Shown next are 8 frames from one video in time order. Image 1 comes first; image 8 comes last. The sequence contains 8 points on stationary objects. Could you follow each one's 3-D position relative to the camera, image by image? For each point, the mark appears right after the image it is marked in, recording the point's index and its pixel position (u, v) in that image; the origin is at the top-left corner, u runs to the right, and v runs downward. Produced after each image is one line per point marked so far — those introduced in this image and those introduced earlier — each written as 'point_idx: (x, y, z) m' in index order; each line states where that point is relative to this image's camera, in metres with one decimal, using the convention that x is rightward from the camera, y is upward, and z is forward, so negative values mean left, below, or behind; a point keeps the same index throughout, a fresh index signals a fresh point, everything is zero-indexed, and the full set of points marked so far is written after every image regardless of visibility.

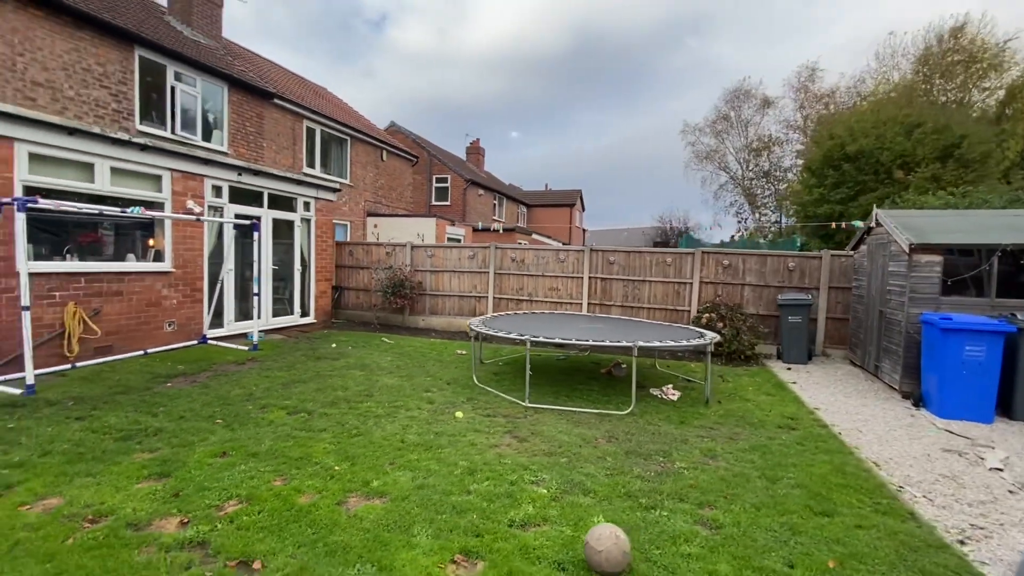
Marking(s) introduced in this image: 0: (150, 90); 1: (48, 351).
0: (-7.1, +3.9, +9.4) m
1: (-5.7, -0.8, +5.9) m
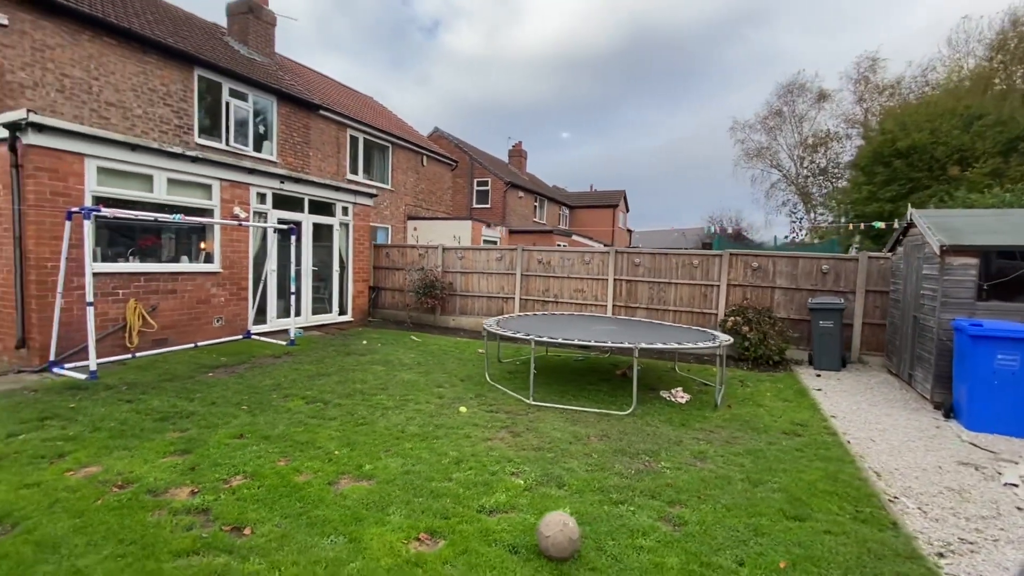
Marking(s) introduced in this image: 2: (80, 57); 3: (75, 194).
0: (-6.5, +3.9, +10.3) m
1: (-5.6, -0.7, +6.7) m
2: (-7.4, +4.0, +8.2) m
3: (-5.7, +1.2, +6.2) m
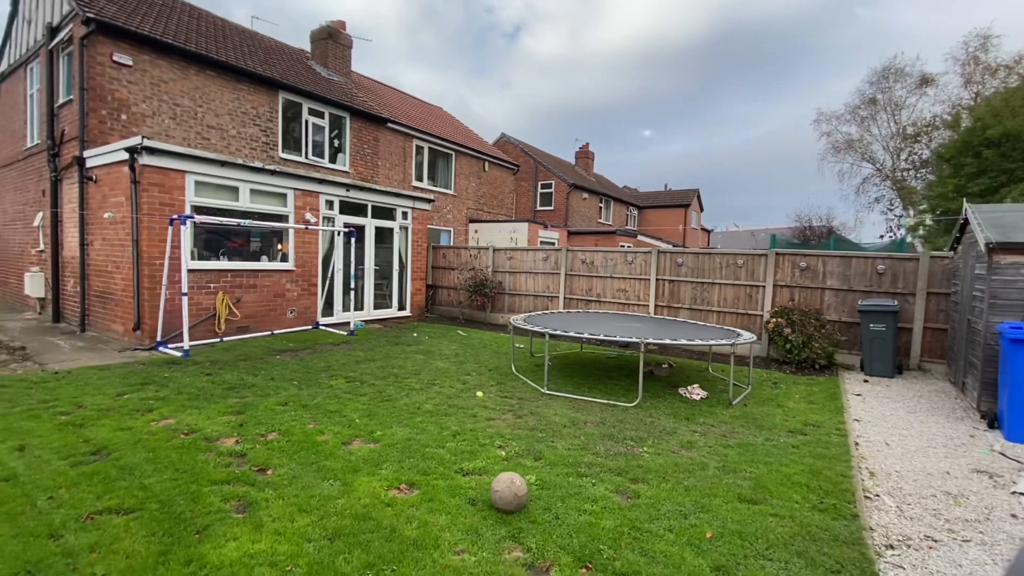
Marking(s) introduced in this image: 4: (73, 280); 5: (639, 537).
0: (-5.4, +4.0, +11.7) m
1: (-5.1, -0.7, +8.0) m
2: (-6.6, +4.1, +9.8) m
3: (-5.3, +1.3, +7.6) m
4: (-8.3, +0.2, +9.1) m
5: (+0.7, -1.4, +2.7) m
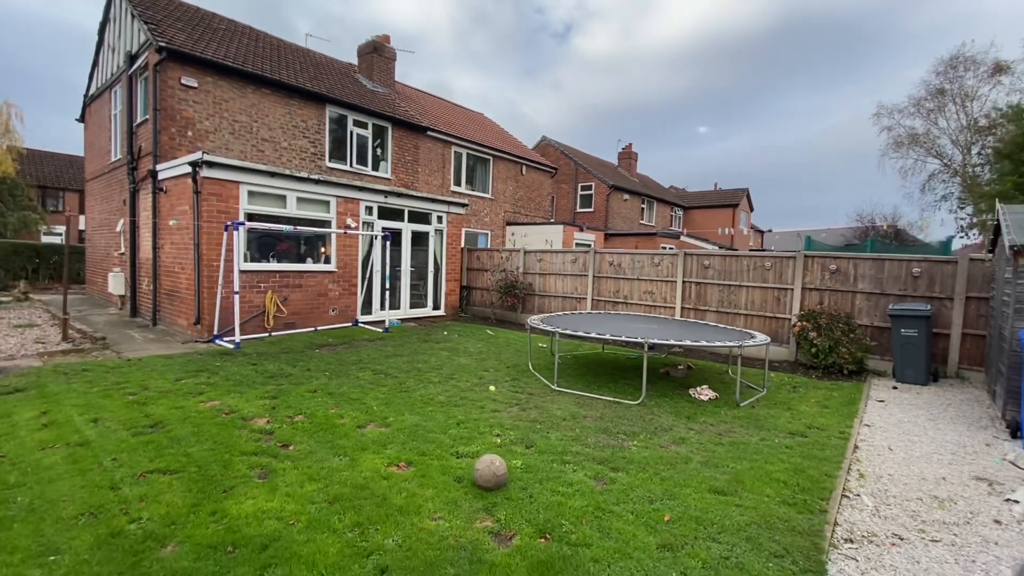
0: (-4.6, +4.0, +12.6) m
1: (-4.7, -0.6, +8.8) m
2: (-5.9, +4.1, +10.8) m
3: (-4.9, +1.3, +8.4) m
4: (-7.7, +0.2, +10.2) m
5: (+0.5, -1.4, +3.0) m
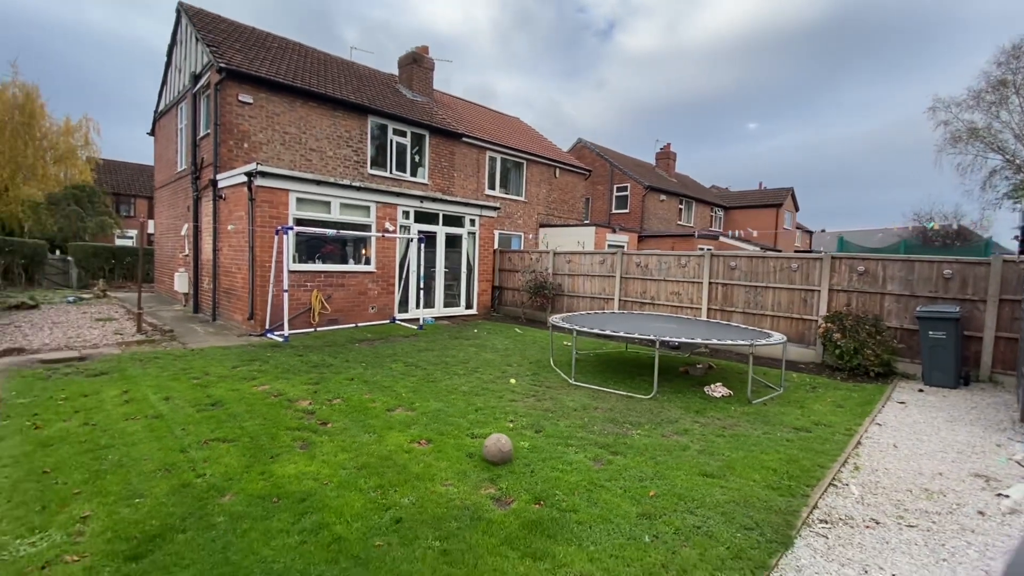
0: (-3.7, +4.0, +13.4) m
1: (-4.2, -0.6, +9.6) m
2: (-5.2, +4.1, +11.7) m
3: (-4.4, +1.4, +9.2) m
4: (-7.1, +0.2, +11.2) m
5: (+0.6, -1.4, +3.3) m
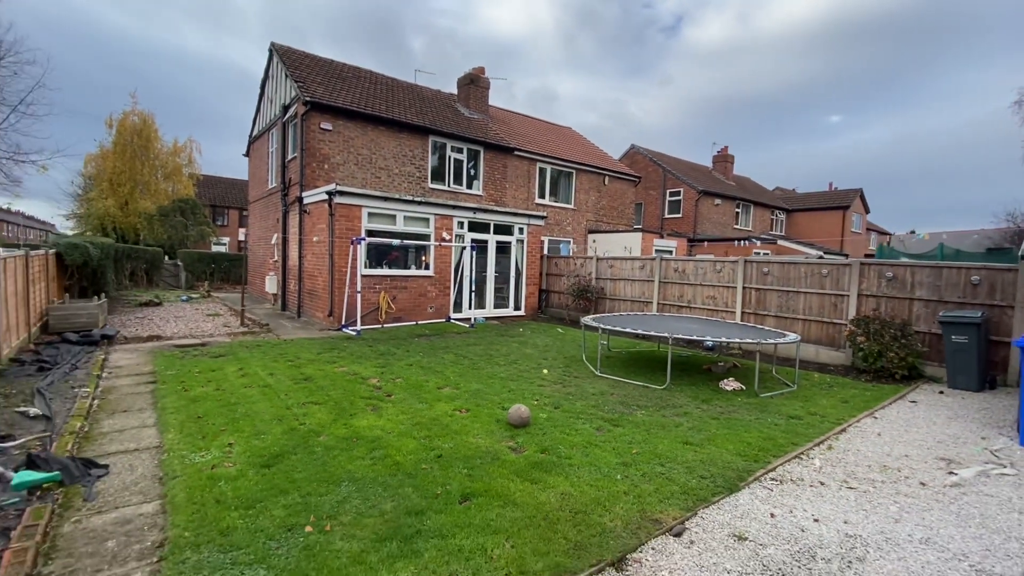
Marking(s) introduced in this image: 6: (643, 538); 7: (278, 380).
0: (-2.3, +3.9, +14.8) m
1: (-3.2, -0.7, +11.1) m
2: (-4.0, +4.1, +13.3) m
3: (-3.5, +1.3, +10.7) m
4: (-5.9, +0.2, +13.1) m
5: (+0.7, -1.4, +4.3) m
6: (+0.8, -1.5, +3.0) m
7: (-3.0, -1.2, +6.1) m
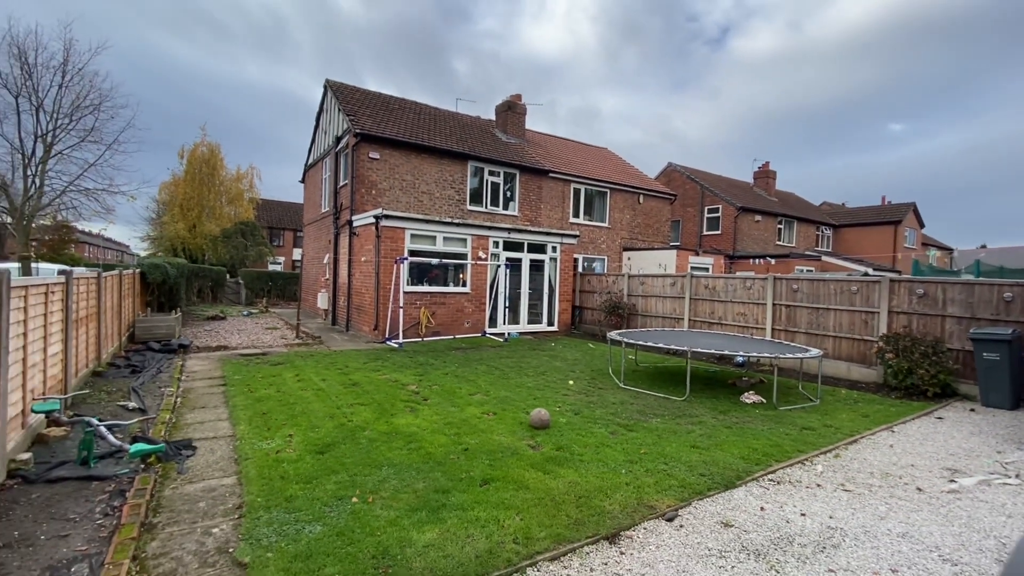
0: (-1.2, +3.4, +15.6) m
1: (-2.4, -1.0, +11.8) m
2: (-3.0, +3.6, +14.3) m
3: (-2.7, +0.9, +11.6) m
4: (-5.0, -0.3, +14.1) m
5: (+0.9, -1.5, +4.7) m
6: (+0.9, -1.6, +3.4) m
7: (-2.6, -1.4, +6.9) m
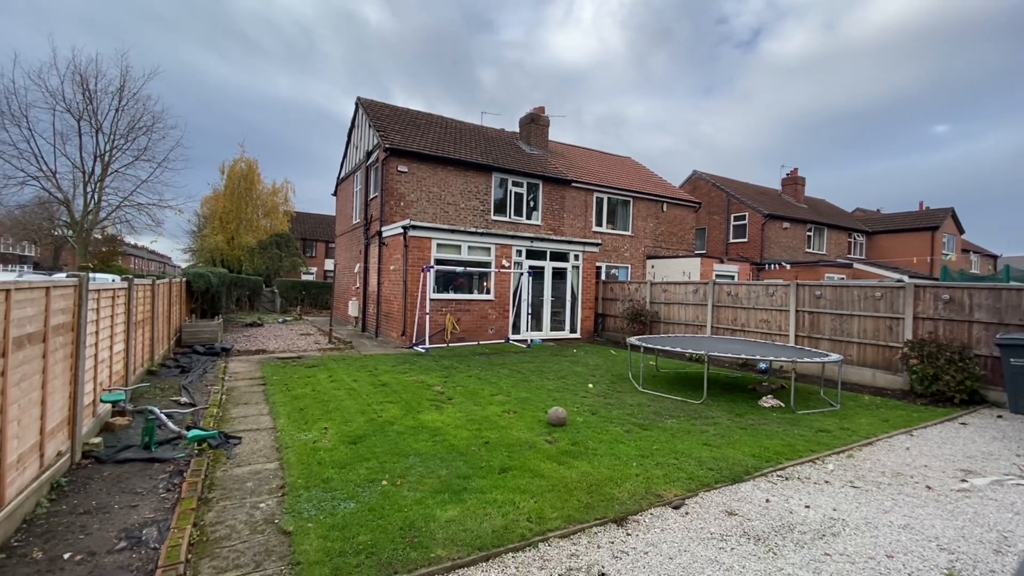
0: (-0.4, +3.1, +16.1) m
1: (-1.9, -1.2, +12.2) m
2: (-2.3, +3.4, +14.8) m
3: (-2.2, +0.8, +12.1) m
4: (-4.2, -0.5, +14.7) m
5: (+1.1, -1.6, +4.9) m
6: (+1.0, -1.6, +3.6) m
7: (-2.3, -1.5, +7.3) m
